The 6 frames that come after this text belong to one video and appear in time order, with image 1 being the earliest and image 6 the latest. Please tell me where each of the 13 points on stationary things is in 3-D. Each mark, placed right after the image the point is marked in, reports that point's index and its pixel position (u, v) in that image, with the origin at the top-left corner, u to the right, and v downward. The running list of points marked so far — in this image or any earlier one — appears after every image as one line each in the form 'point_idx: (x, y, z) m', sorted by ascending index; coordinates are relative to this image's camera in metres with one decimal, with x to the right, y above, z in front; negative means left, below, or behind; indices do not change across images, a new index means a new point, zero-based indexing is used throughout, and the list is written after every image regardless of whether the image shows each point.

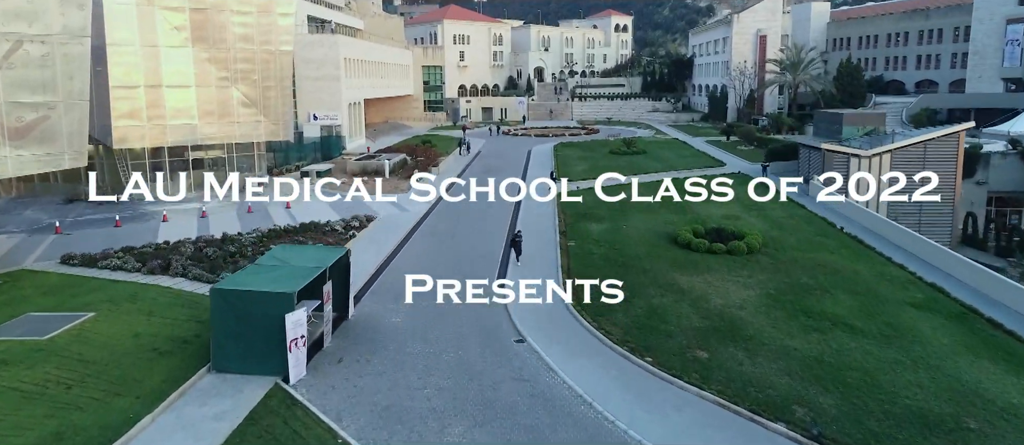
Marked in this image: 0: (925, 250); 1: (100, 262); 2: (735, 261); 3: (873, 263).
0: (+12.8, -0.9, +19.3) m
1: (-11.9, -1.1, +17.9) m
2: (+6.7, -1.2, +18.8) m
3: (+10.8, -1.2, +18.6) m
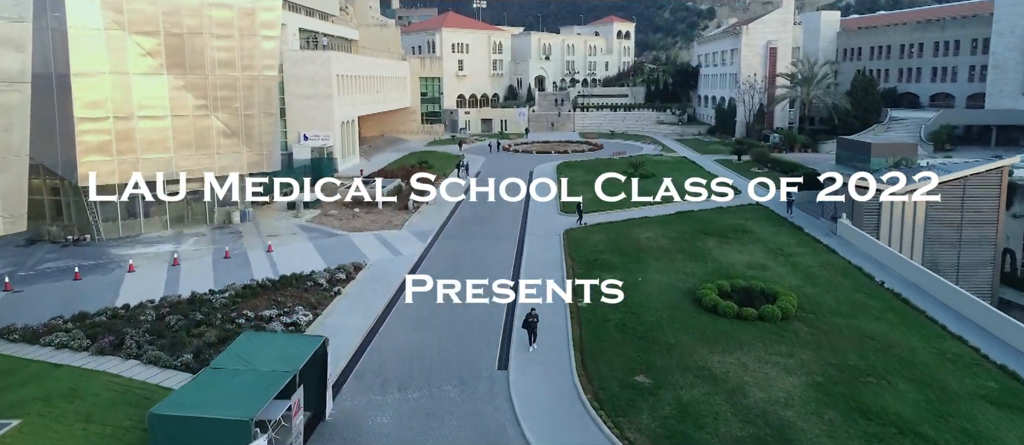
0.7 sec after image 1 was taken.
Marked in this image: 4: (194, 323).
0: (+12.9, -2.6, +17.0) m
1: (-11.7, -2.9, +15.6) m
2: (+6.9, -2.9, +16.6) m
3: (+10.9, -3.0, +16.4) m
4: (-8.6, -2.7, +16.8) m
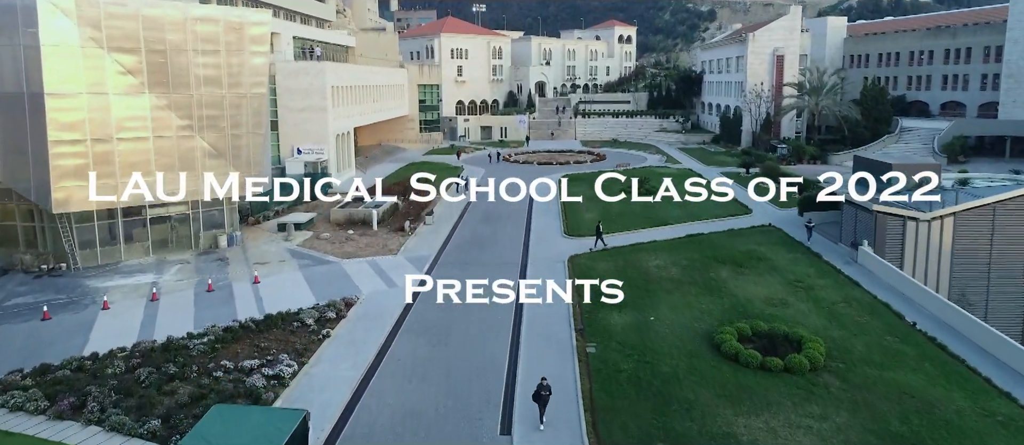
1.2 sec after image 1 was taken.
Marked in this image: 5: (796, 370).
0: (+13.0, -3.7, +15.6) m
1: (-11.7, -4.0, +14.1) m
2: (+6.9, -4.0, +15.1) m
3: (+11.0, -4.0, +14.9) m
4: (-8.5, -3.8, +15.3) m
5: (+7.2, -3.7, +15.7) m
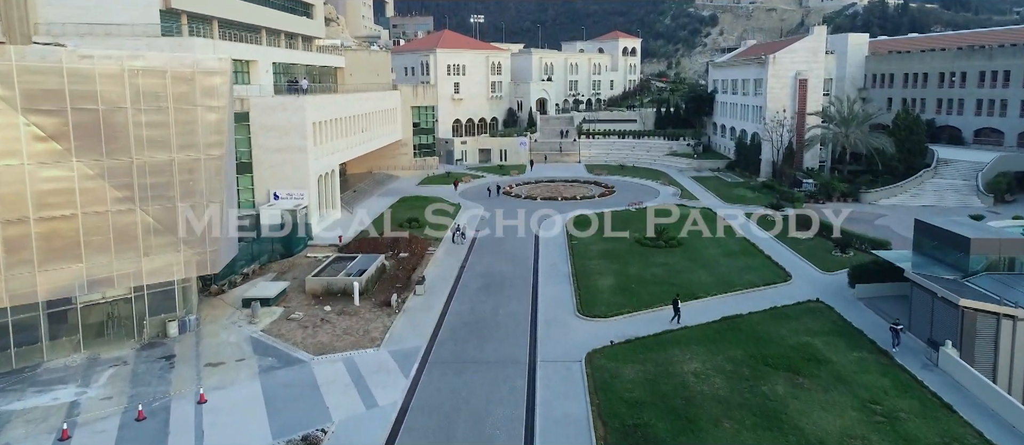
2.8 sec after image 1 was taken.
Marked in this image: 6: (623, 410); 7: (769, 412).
0: (+13.2, -6.8, +11.1) m
1: (-11.4, -7.1, +9.6) m
2: (+7.2, -7.1, +10.7) m
3: (+11.2, -7.1, +10.5) m
4: (-8.3, -6.9, +10.8) m
5: (+7.4, -6.8, +11.3) m
6: (+3.3, -5.4, +18.2) m
7: (+7.4, -5.3, +17.9) m
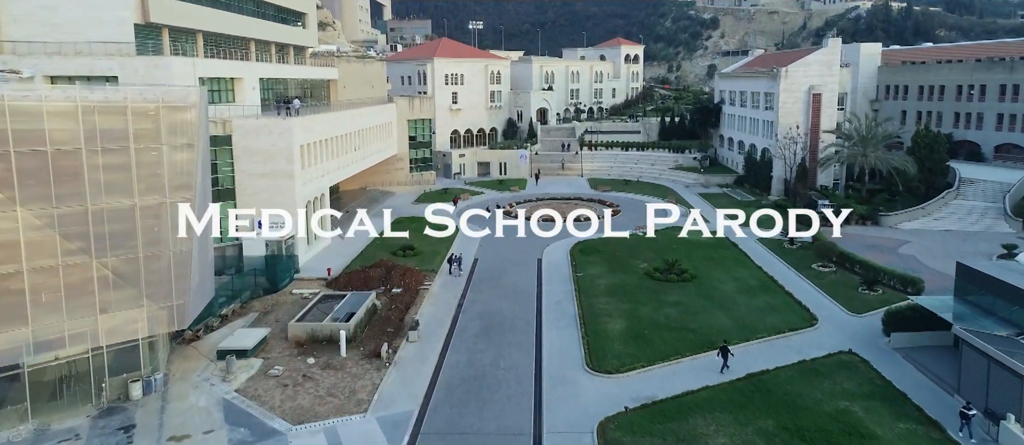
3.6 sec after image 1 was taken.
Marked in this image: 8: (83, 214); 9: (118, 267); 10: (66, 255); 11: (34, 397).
0: (+13.3, -8.4, +8.7) m
1: (-11.3, -8.8, +7.2) m
2: (+7.3, -8.8, +8.3) m
3: (+11.3, -8.8, +8.1) m
4: (-8.2, -8.6, +8.4) m
5: (+7.5, -8.5, +8.9) m
6: (+3.3, -7.1, +15.8) m
7: (+7.4, -7.0, +15.5) m
8: (-13.2, +0.3, +19.1) m
9: (-12.7, -1.4, +20.0) m
10: (-13.6, -1.0, +19.0) m
11: (-15.0, -5.5, +19.6) m
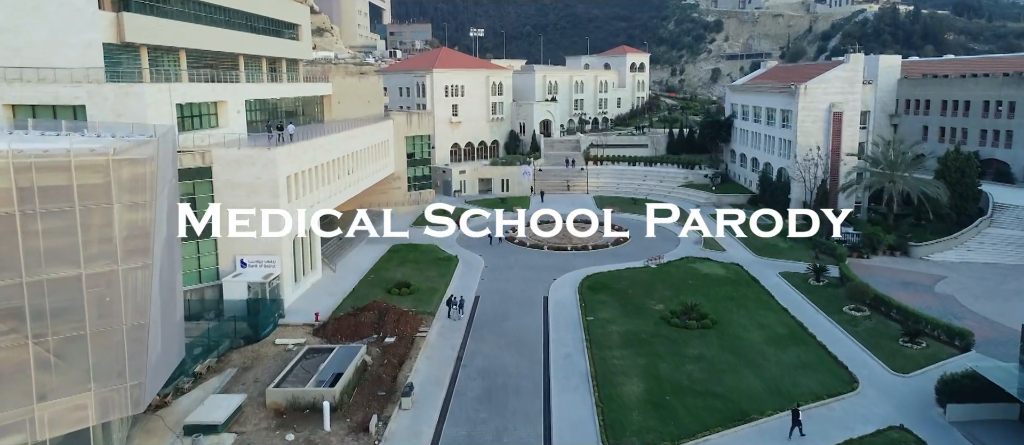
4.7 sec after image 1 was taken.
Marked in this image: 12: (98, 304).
0: (+13.4, -10.4, +5.9) m
1: (-11.2, -10.7, +4.4) m
2: (+7.4, -10.7, +5.4) m
3: (+11.5, -10.7, +5.2) m
4: (-8.0, -10.5, +5.6) m
5: (+7.7, -10.4, +6.1) m
6: (+3.5, -9.0, +12.9) m
7: (+7.6, -9.0, +12.6) m
8: (-13.0, -1.7, +16.4) m
9: (-12.5, -3.4, +17.2) m
10: (-13.4, -3.0, +16.3) m
11: (-14.8, -7.5, +16.8) m
12: (-11.8, -2.3, +17.7) m
